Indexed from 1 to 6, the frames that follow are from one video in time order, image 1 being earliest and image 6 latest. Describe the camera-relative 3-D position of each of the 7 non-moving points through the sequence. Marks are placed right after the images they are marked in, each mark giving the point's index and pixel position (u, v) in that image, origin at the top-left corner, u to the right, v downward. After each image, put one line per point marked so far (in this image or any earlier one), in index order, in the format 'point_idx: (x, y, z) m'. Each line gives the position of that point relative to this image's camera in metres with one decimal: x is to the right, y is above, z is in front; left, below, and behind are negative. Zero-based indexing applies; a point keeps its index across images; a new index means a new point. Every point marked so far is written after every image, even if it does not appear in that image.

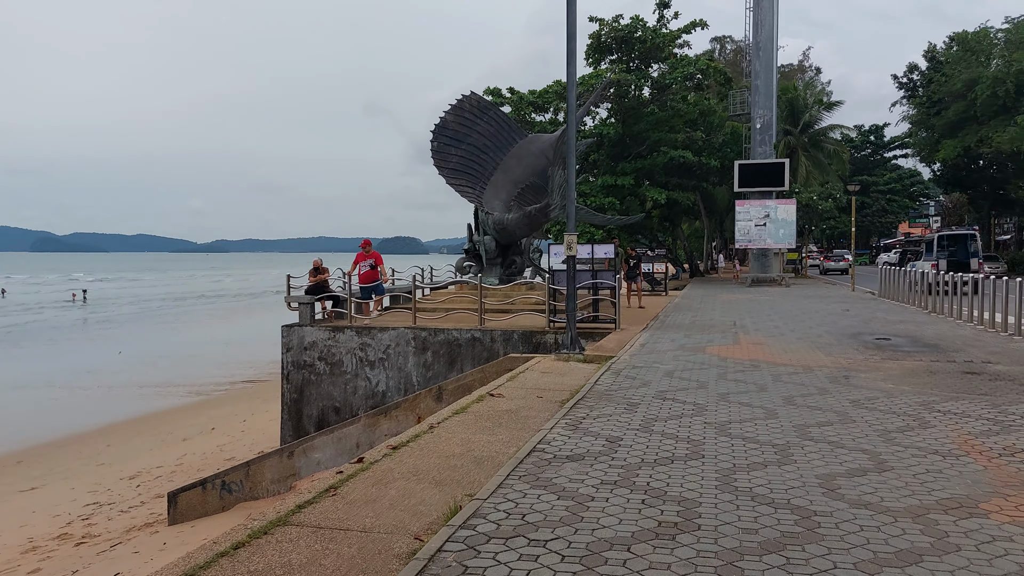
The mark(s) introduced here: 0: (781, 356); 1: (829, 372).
0: (+3.3, -0.8, +10.1) m
1: (+3.4, -0.9, +8.9) m
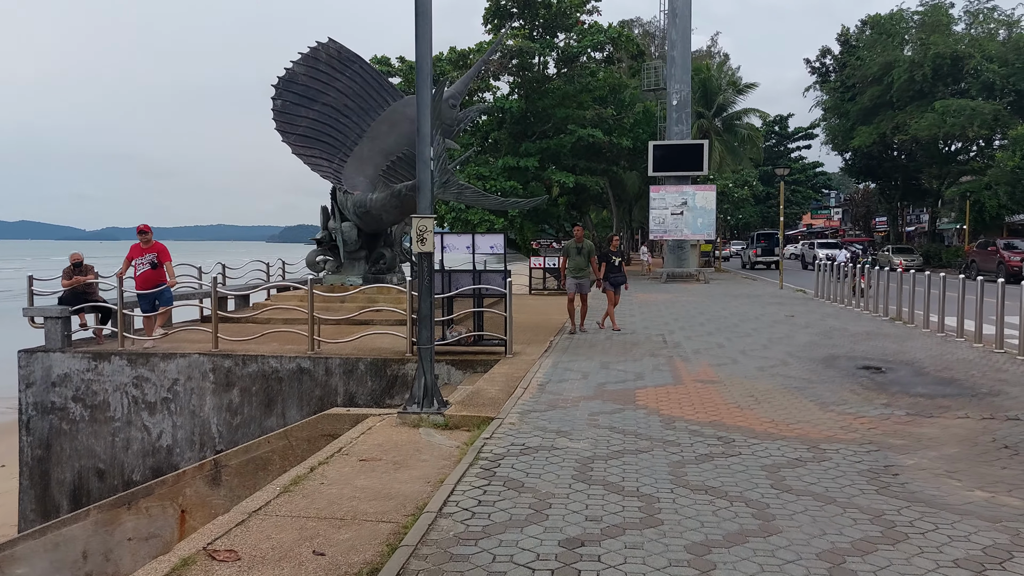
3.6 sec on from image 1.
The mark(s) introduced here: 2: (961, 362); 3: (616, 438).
0: (+1.9, -1.0, +6.4) m
1: (+2.1, -1.1, +5.1) m
2: (+5.0, -0.8, +9.2) m
3: (+0.7, -1.0, +5.5) m
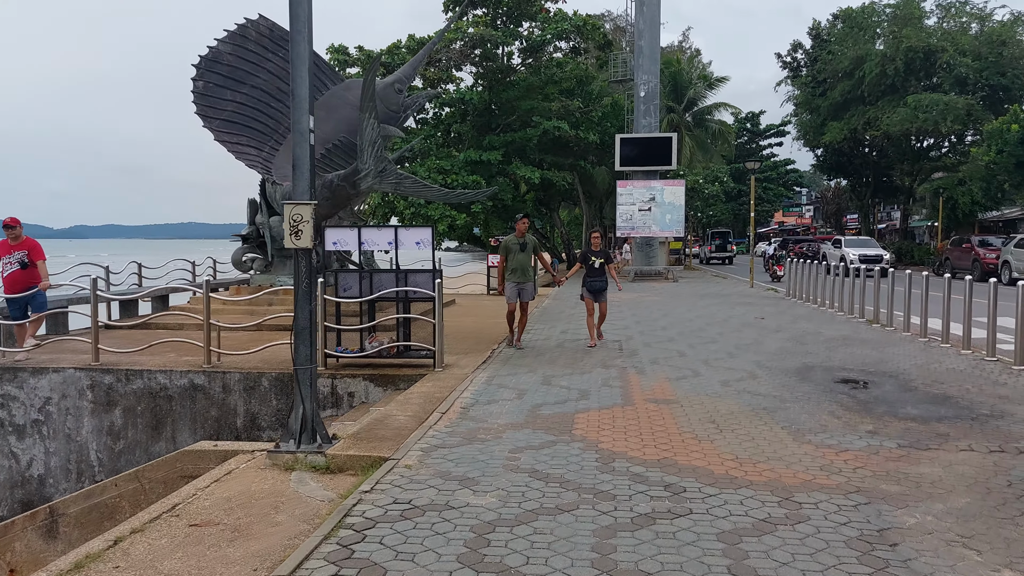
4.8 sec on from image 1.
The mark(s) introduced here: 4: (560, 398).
0: (+1.3, -1.0, +5.2) m
1: (+1.6, -1.1, +3.9) m
2: (+4.3, -0.8, +8.1) m
3: (+0.1, -1.0, +4.3) m
4: (+0.4, -0.9, +6.8) m
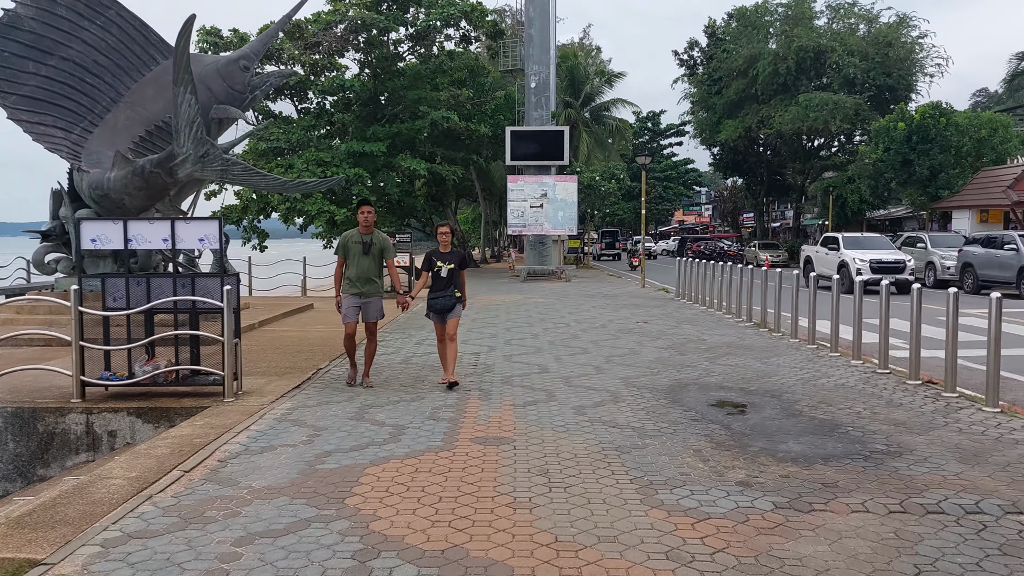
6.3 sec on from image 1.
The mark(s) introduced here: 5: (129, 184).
0: (+0.1, -1.1, +3.8) m
1: (+0.5, -1.1, +2.6) m
2: (+2.8, -0.9, +7.0) m
3: (-1.0, -1.1, +2.7) m
4: (-1.0, -1.0, +5.3) m
5: (-4.9, +1.3, +10.7) m
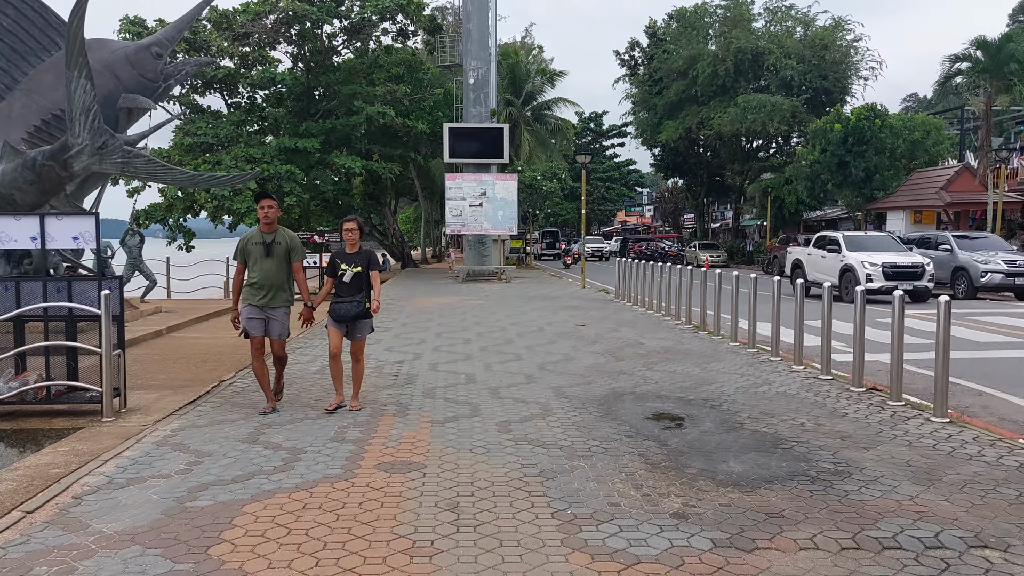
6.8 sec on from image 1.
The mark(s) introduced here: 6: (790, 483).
0: (-0.3, -1.1, +3.2) m
1: (+0.2, -1.2, +2.0) m
2: (+2.2, -0.9, +6.6) m
3: (-1.3, -1.1, +2.1) m
4: (-1.5, -1.0, +4.7) m
5: (-5.8, +1.3, +9.7) m
6: (+1.5, -1.0, +4.4) m
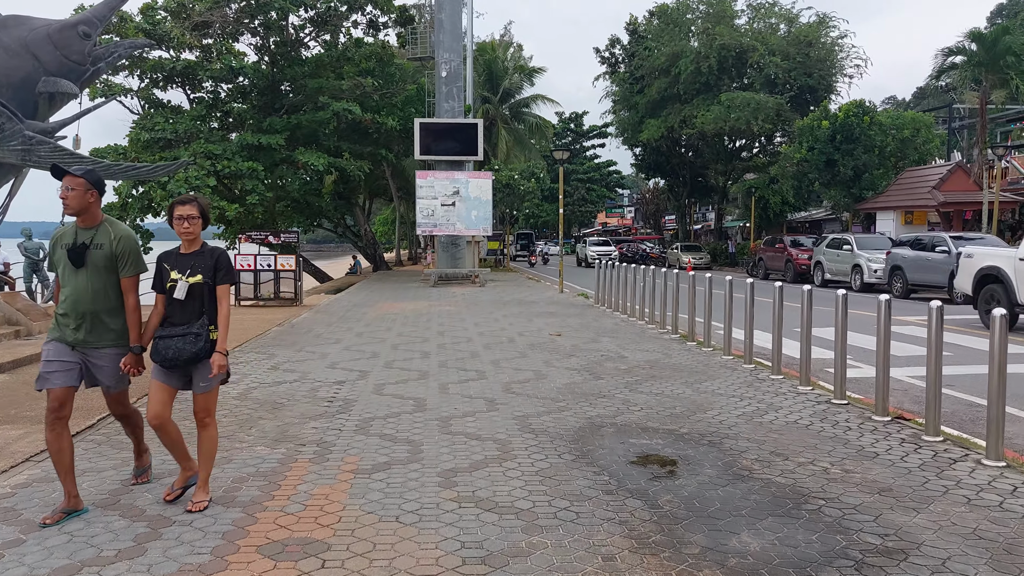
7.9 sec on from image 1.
0: (-0.5, -1.1, +2.0) m
1: (0.0, -1.2, +0.8) m
2: (+1.9, -1.0, +5.4) m
3: (-1.5, -1.2, +0.8) m
4: (-1.7, -1.0, +3.4) m
5: (-6.1, +1.2, +8.4) m
6: (+1.2, -1.1, +3.2) m
